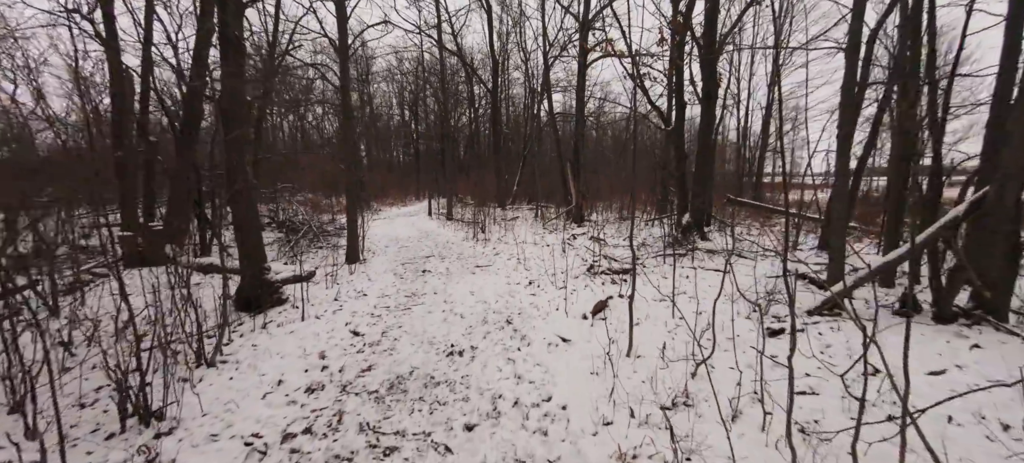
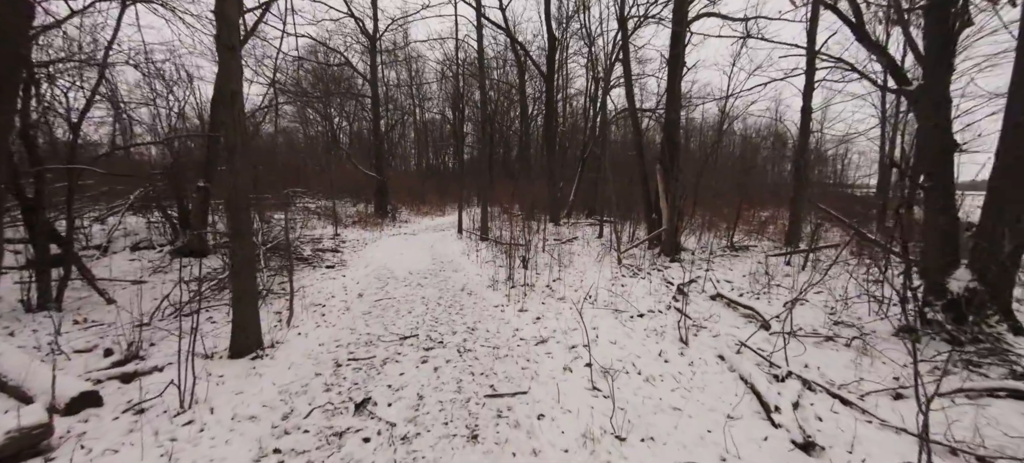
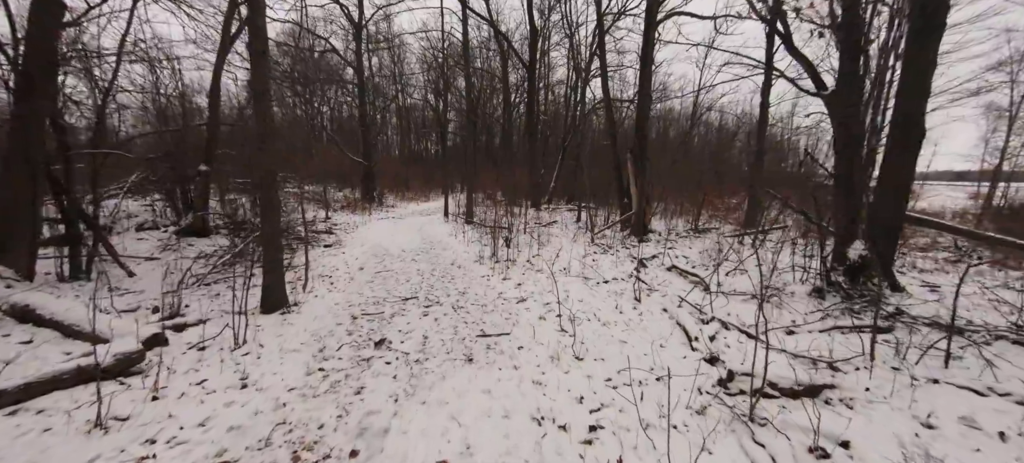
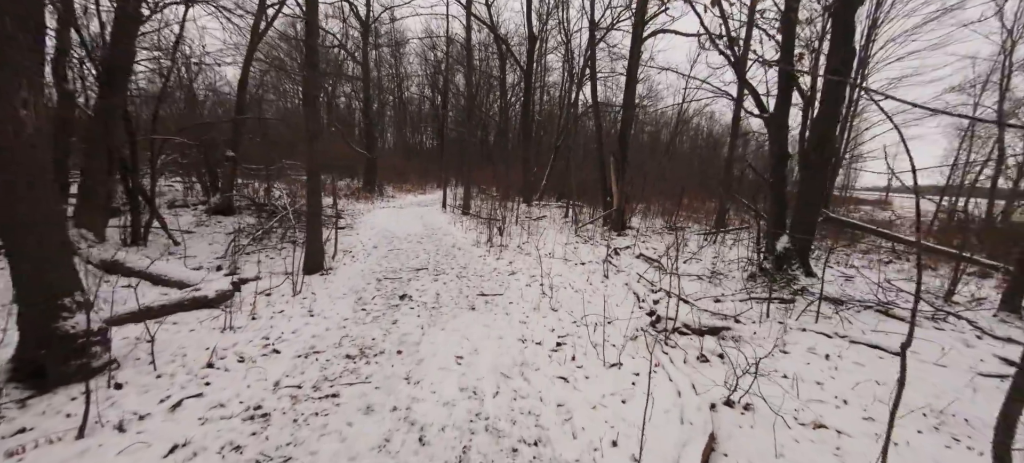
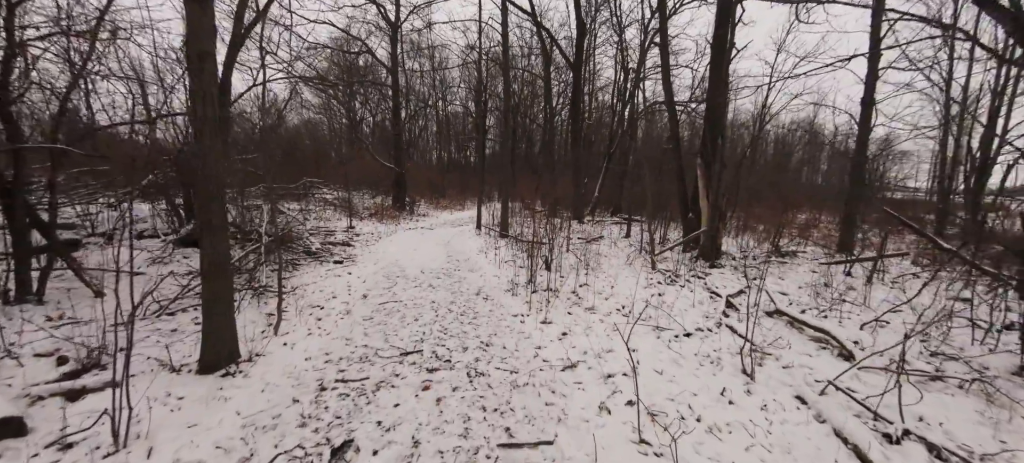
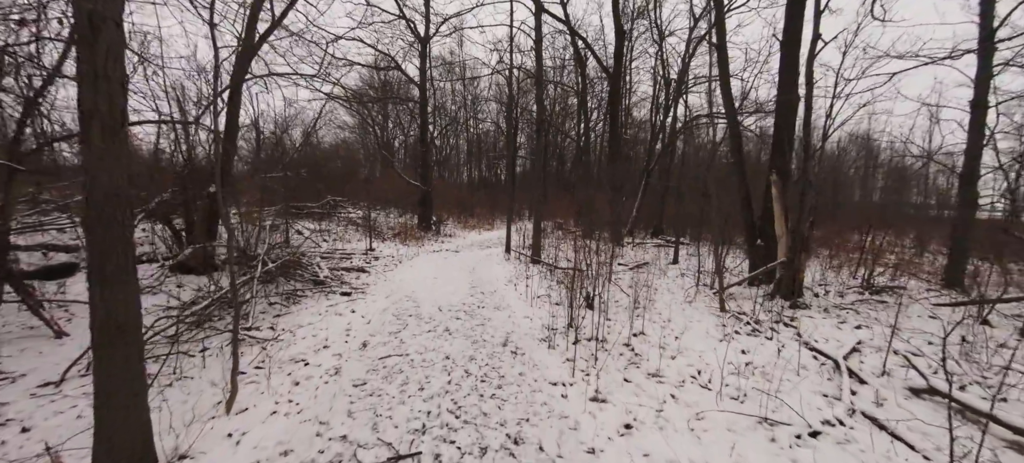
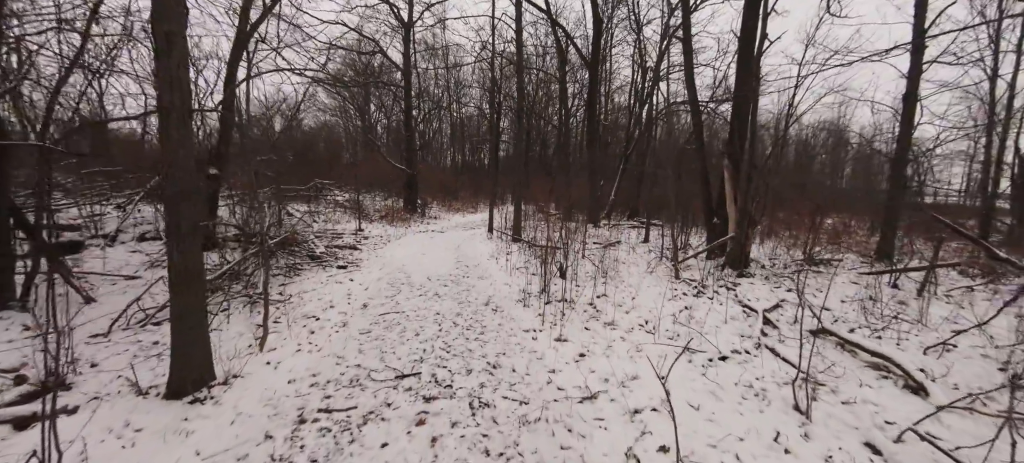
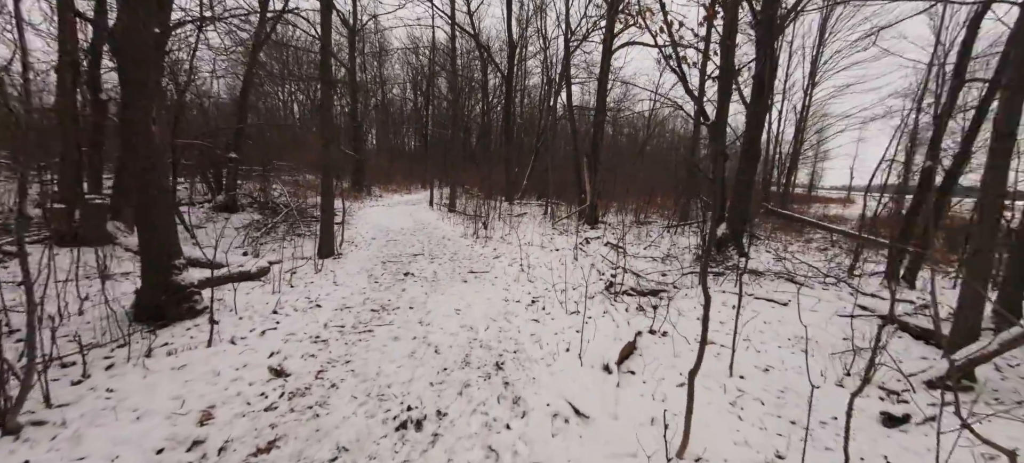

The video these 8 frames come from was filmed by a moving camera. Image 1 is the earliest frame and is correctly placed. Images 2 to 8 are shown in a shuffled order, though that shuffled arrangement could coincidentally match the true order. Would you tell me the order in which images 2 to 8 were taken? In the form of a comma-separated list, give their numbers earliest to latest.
8, 4, 3, 2, 5, 7, 6
